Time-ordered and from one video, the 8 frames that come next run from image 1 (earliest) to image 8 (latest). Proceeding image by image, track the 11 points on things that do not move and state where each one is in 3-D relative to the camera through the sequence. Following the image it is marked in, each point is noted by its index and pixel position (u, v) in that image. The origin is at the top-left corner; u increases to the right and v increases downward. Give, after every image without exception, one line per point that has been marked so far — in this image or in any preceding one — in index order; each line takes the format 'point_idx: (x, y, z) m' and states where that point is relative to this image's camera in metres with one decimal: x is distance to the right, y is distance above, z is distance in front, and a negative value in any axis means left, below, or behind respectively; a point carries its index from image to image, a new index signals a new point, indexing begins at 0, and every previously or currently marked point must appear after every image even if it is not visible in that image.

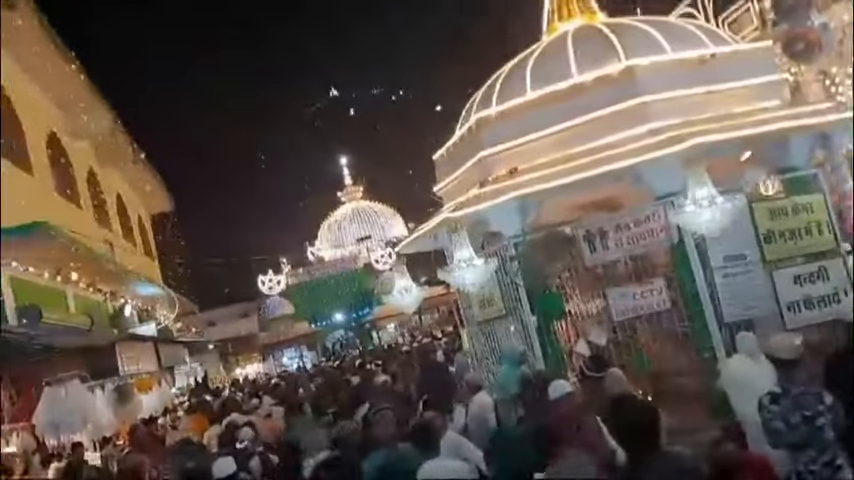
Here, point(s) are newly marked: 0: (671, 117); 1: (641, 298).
0: (+2.0, +1.0, +7.2) m
1: (+1.8, -0.5, +7.2) m
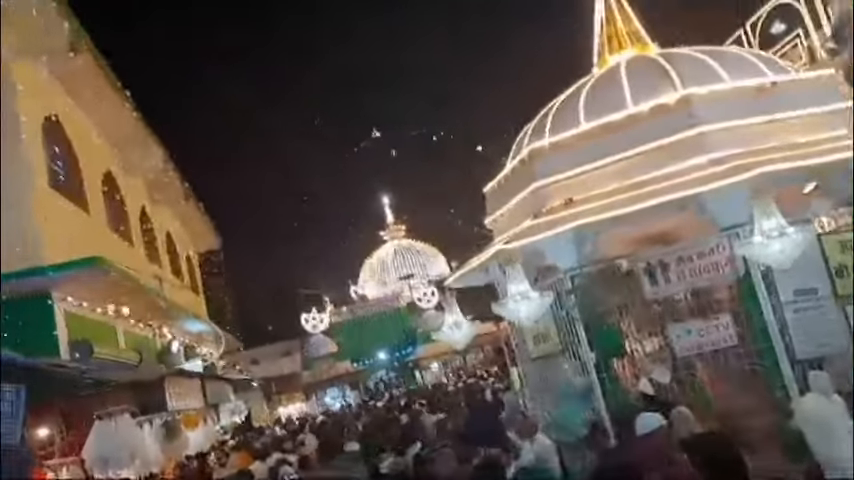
0: (+2.5, +0.8, +7.0) m
1: (+2.2, -0.7, +7.0) m
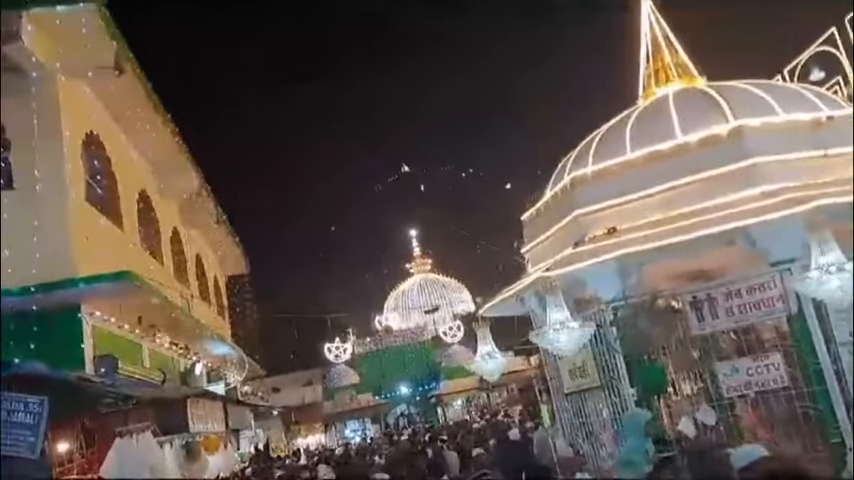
0: (+2.8, +0.5, +6.7) m
1: (+2.5, -1.0, +6.7) m
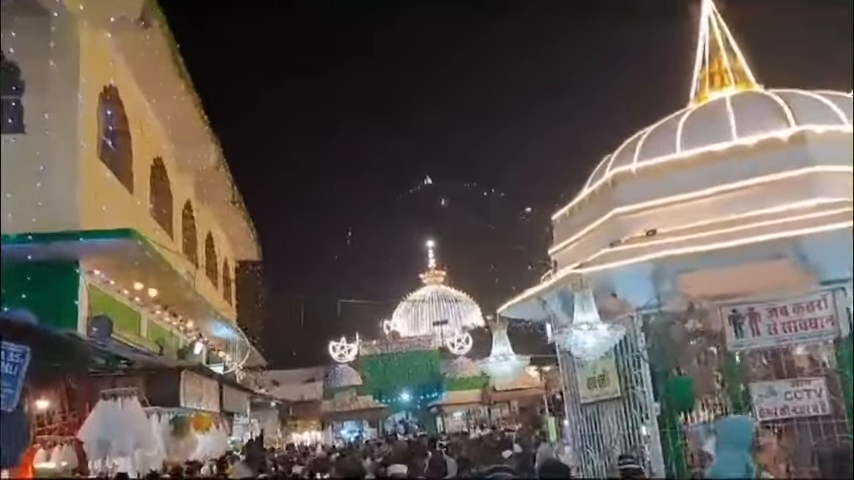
0: (+3.0, +0.3, +6.2) m
1: (+2.6, -1.1, +6.1) m
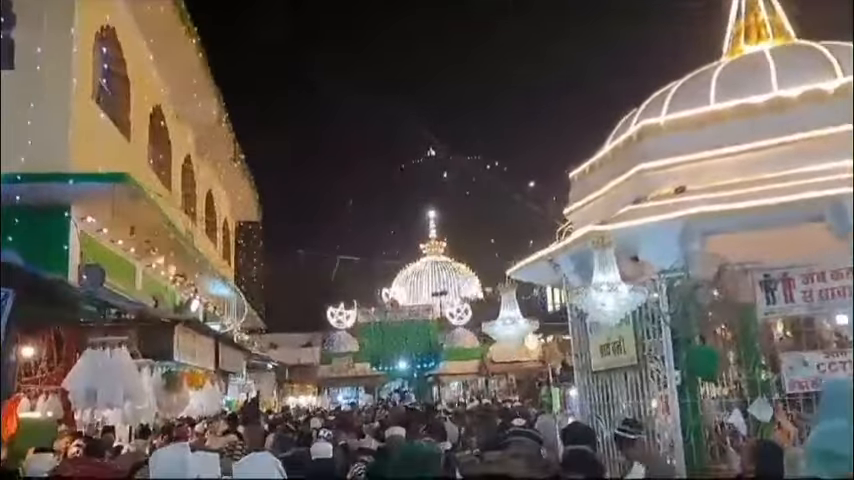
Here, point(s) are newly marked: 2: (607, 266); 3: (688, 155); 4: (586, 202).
0: (+3.1, +0.6, +5.8) m
1: (+2.6, -0.9, +5.7) m
2: (+1.3, -0.2, +6.4) m
3: (+1.9, +0.6, +6.5) m
4: (+1.4, +0.3, +7.7) m
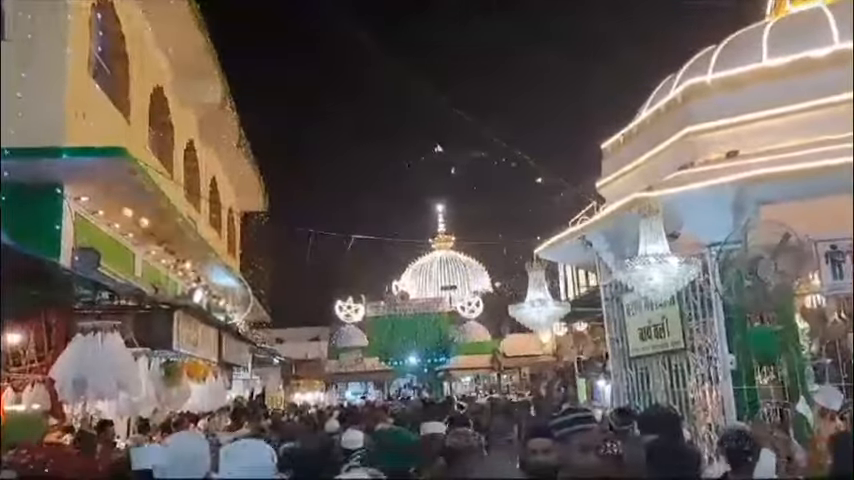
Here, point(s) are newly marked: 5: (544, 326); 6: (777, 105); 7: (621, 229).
0: (+3.3, +0.8, +5.1) m
1: (+2.8, -0.7, +5.1) m
2: (+1.5, 0.0, +5.7) m
3: (+2.1, +0.8, +5.8) m
4: (+1.6, +0.5, +7.1) m
5: (+1.1, -0.8, +8.0) m
6: (+2.3, +0.9, +5.7) m
7: (+1.5, +0.1, +6.6) m
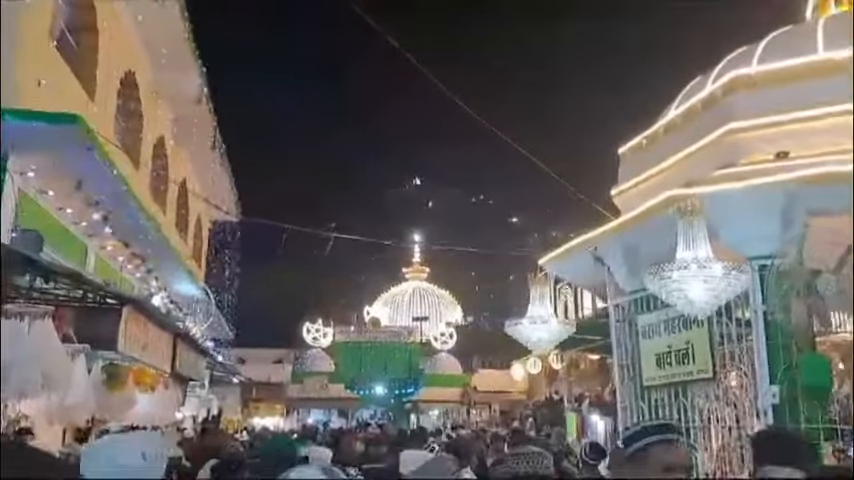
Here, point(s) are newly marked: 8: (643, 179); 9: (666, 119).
0: (+3.3, +0.6, +4.3) m
1: (+2.7, -0.8, +4.2) m
2: (+1.4, 0.0, +4.9) m
3: (+2.1, +0.7, +5.1) m
4: (+1.5, +0.4, +6.3) m
5: (+0.9, -0.9, +7.2) m
6: (+2.3, +0.8, +4.9) m
7: (+1.5, 0.0, +5.8) m
8: (+1.5, +0.5, +6.3) m
9: (+1.7, +0.8, +6.1) m
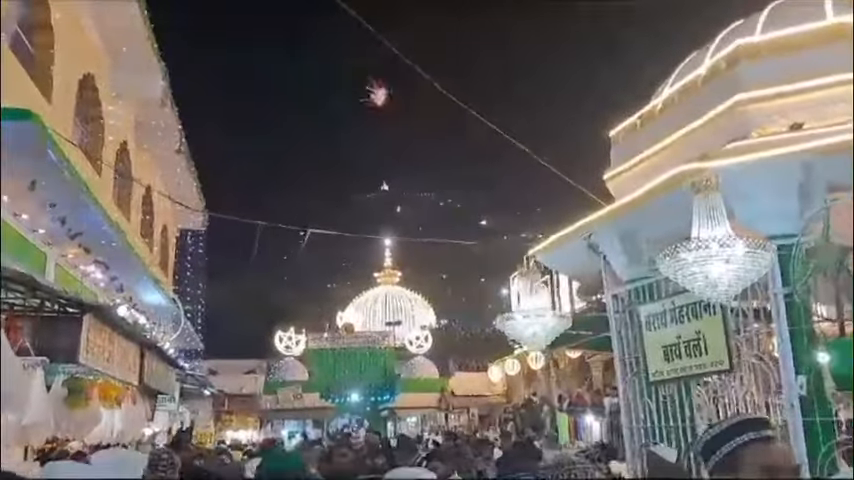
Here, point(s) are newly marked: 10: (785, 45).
0: (+3.2, +0.8, +4.0) m
1: (+2.7, -0.6, +3.9) m
2: (+1.4, +0.1, +4.5) m
3: (+2.0, +0.9, +4.7) m
4: (+1.4, +0.5, +5.9) m
5: (+0.8, -0.8, +6.8) m
6: (+2.2, +0.9, +4.6) m
7: (+1.4, +0.1, +5.4) m
8: (+1.4, +0.6, +6.0) m
9: (+1.5, +0.9, +5.7) m
10: (+2.0, +1.1, +4.8) m
